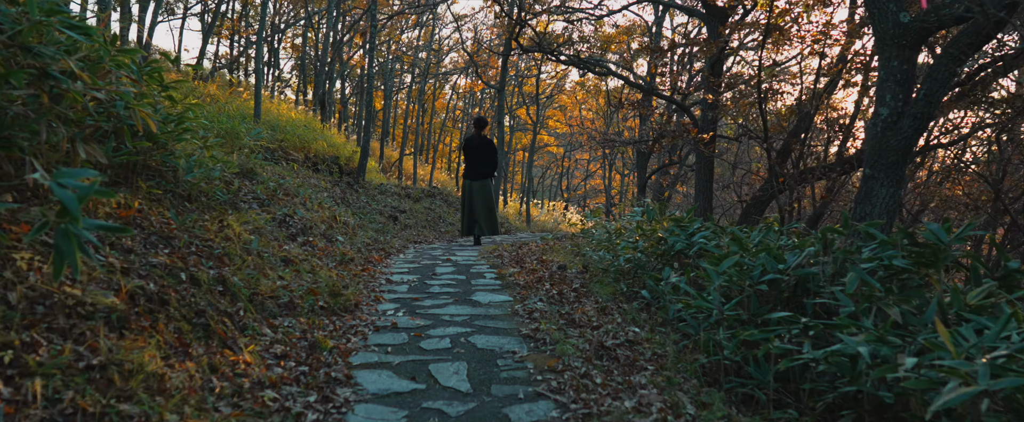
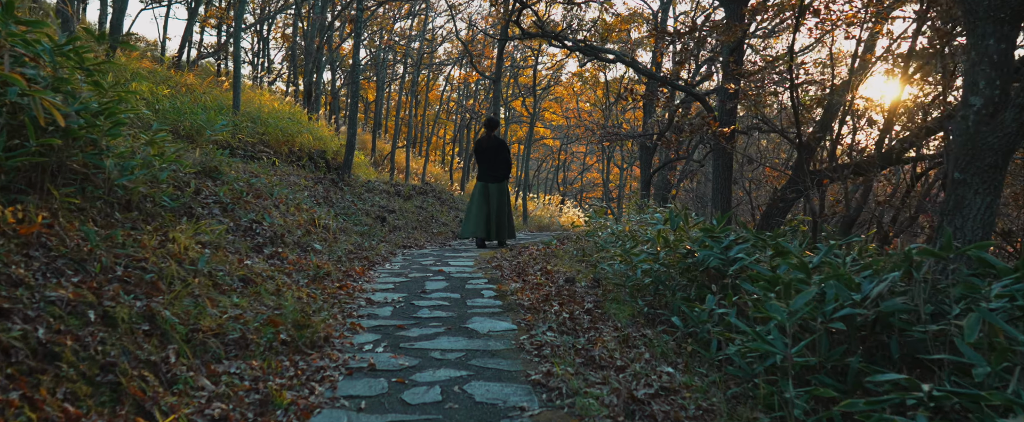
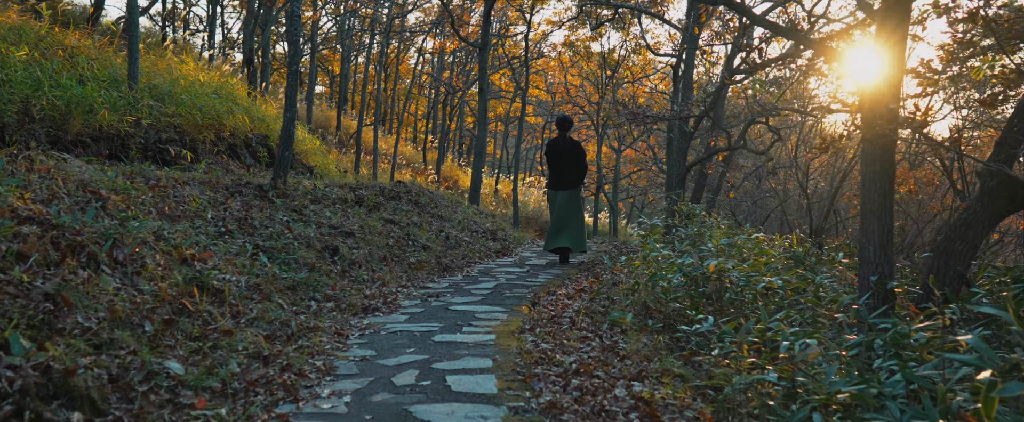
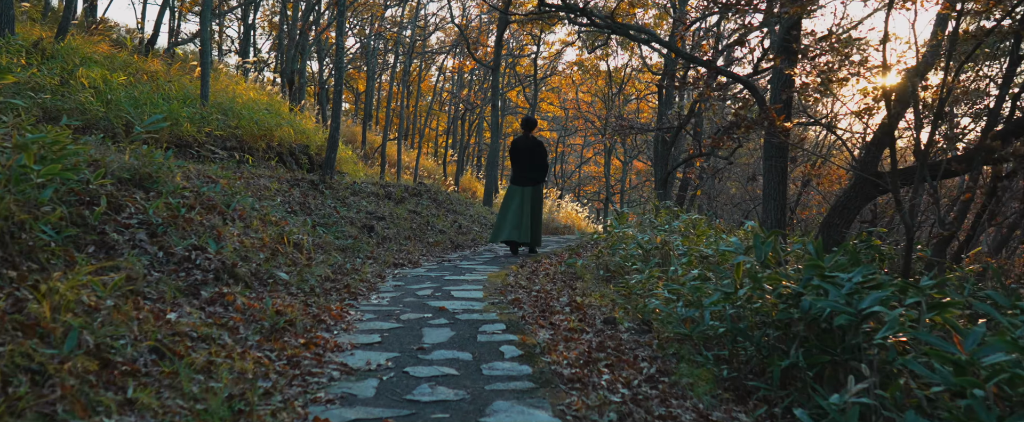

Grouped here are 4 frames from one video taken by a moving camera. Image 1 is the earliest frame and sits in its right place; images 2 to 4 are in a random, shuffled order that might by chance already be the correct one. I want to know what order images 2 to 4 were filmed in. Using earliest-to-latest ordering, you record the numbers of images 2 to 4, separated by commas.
2, 4, 3
